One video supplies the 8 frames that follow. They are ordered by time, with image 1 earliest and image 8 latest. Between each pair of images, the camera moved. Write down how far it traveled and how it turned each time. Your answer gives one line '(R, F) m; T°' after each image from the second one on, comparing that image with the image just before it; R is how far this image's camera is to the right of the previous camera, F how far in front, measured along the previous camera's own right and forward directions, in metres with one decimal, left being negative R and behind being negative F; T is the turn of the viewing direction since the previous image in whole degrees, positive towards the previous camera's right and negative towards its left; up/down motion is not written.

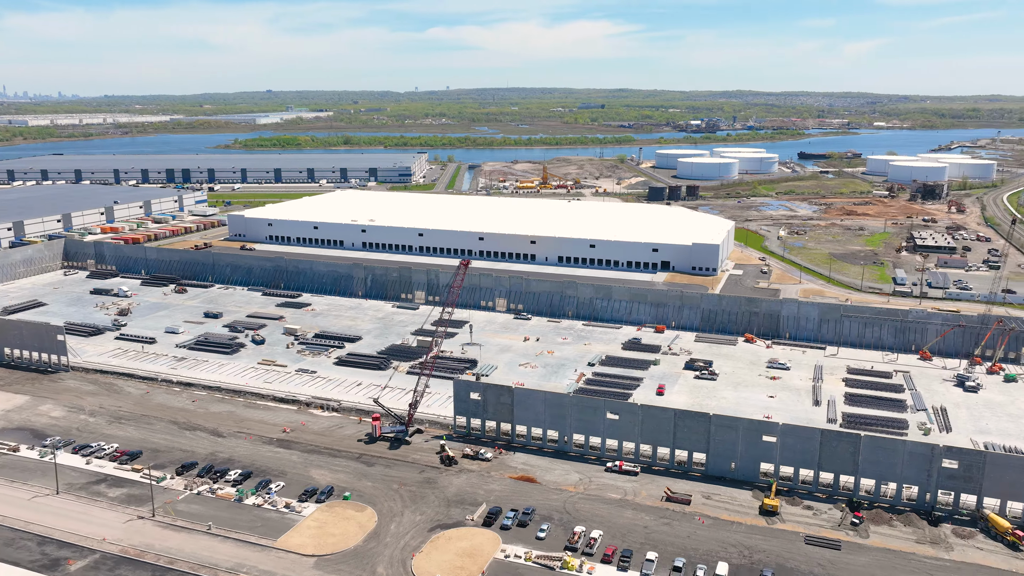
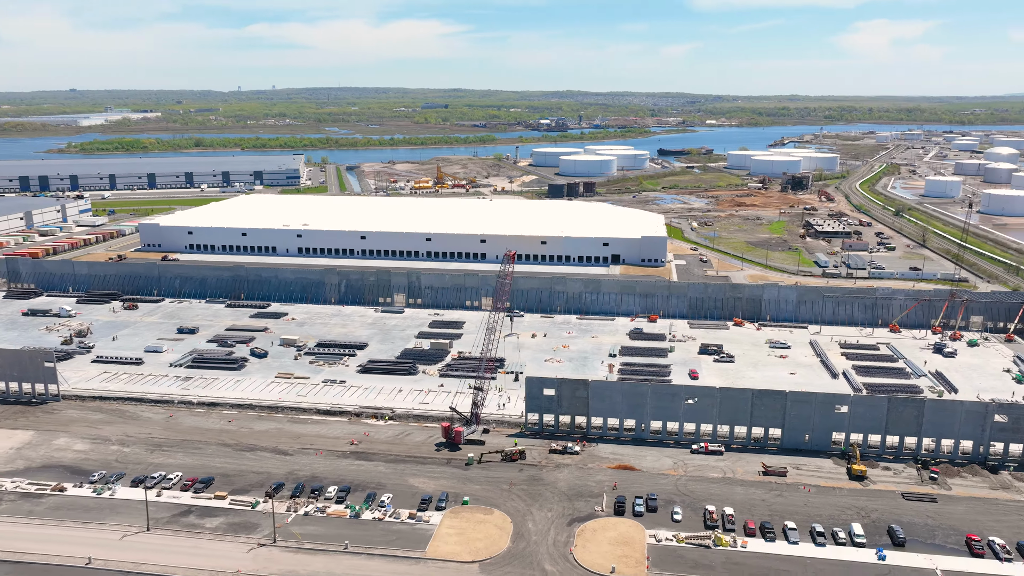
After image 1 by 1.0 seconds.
(-10.4, +0.6) m; +11°
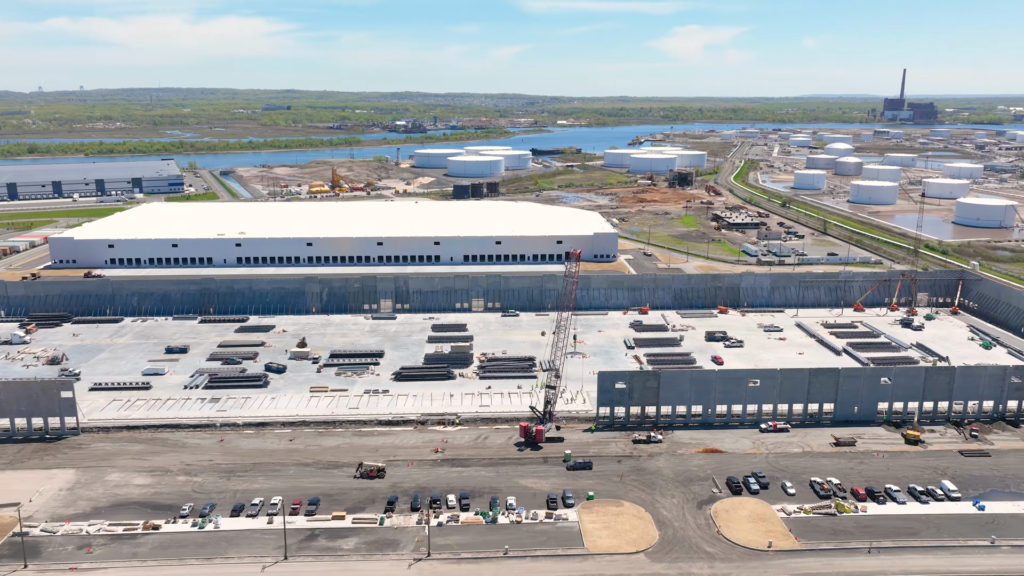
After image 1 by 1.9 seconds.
(-10.4, +0.7) m; +11°
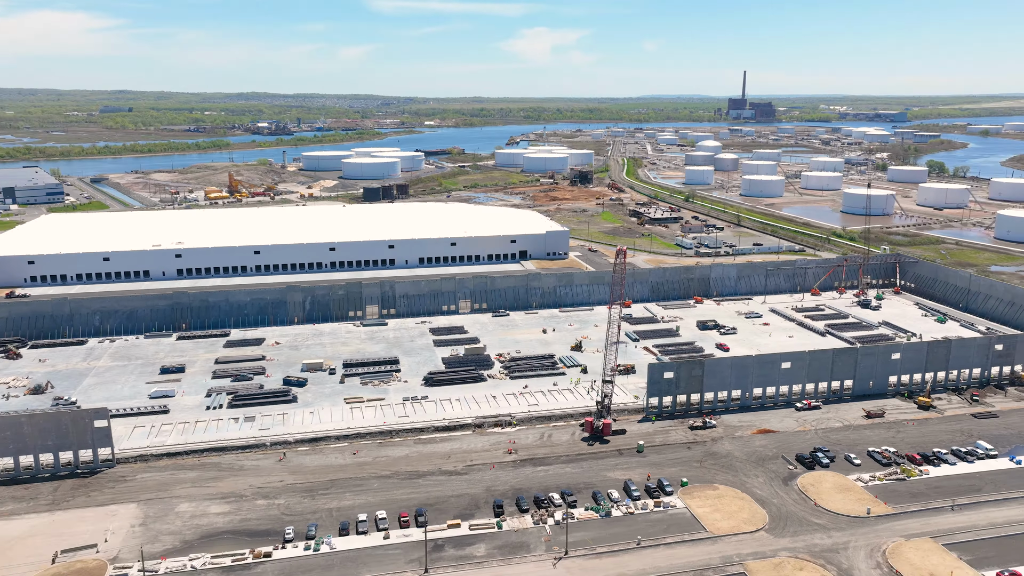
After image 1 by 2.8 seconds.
(-9.1, +0.6) m; +10°
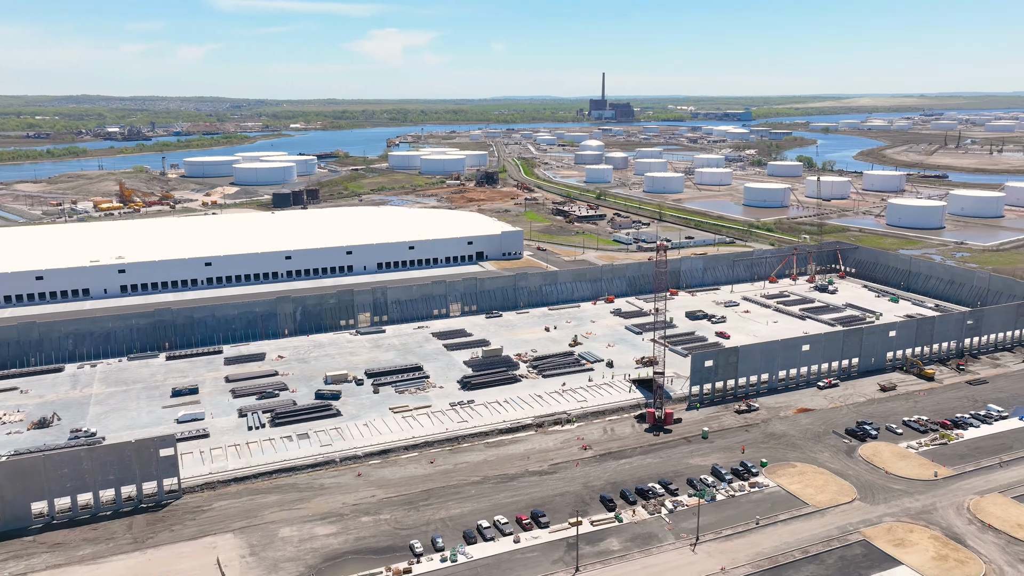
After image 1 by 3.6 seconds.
(-9.1, +0.6) m; +10°
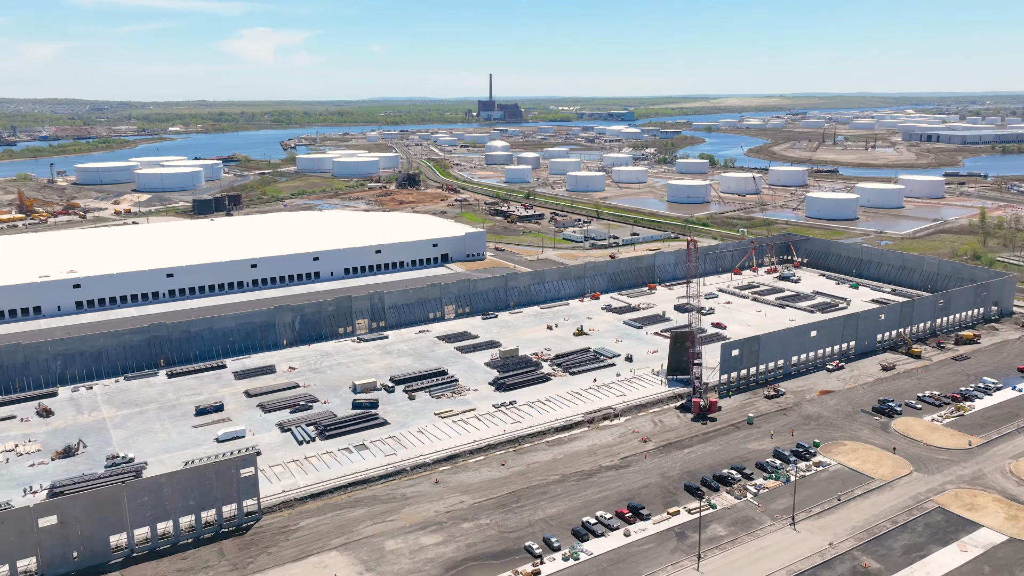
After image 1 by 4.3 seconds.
(-7.7, +0.4) m; +8°
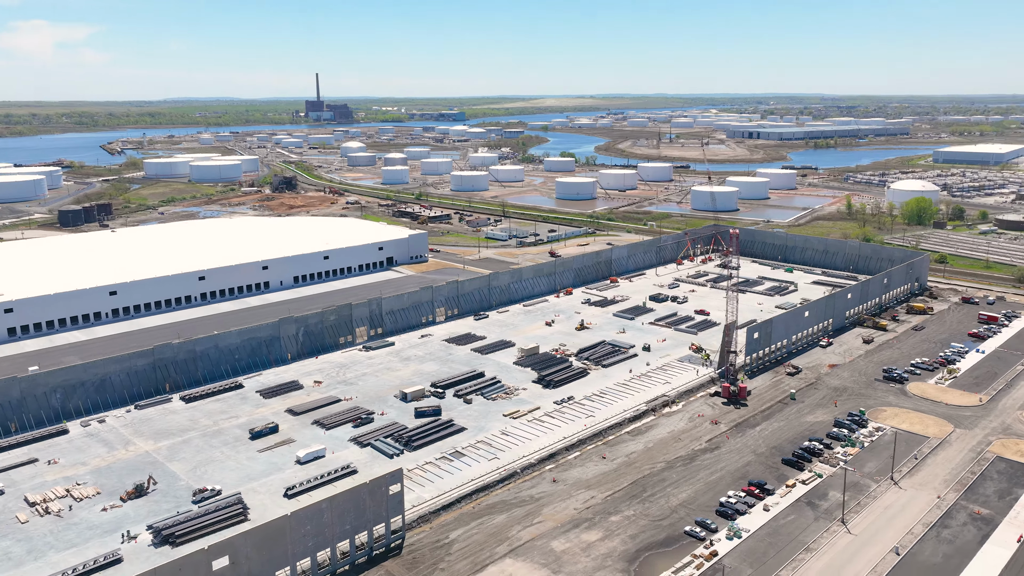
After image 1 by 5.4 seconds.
(-11.5, +1.1) m; +13°
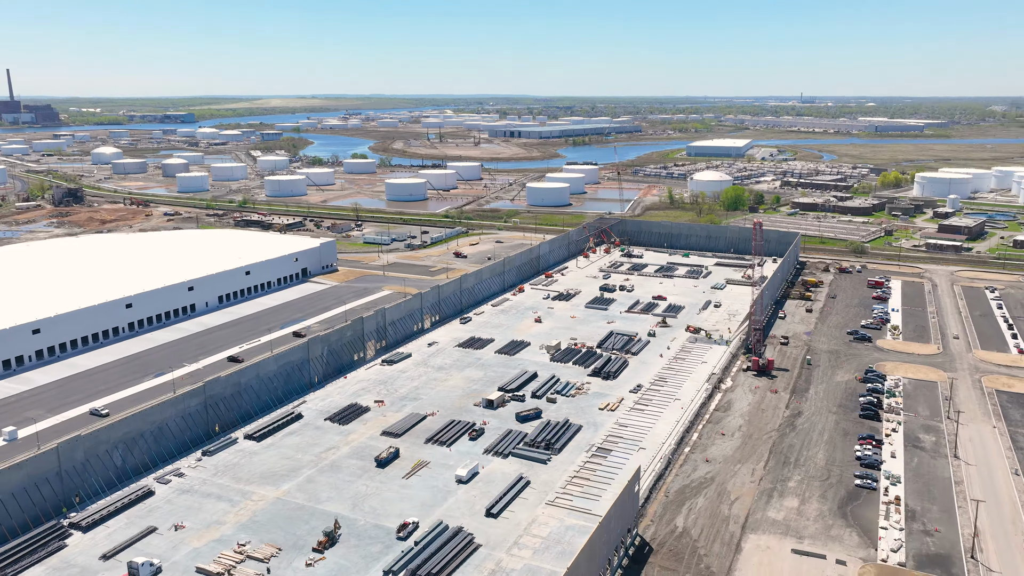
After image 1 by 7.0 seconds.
(-16.9, +2.7) m; +19°
